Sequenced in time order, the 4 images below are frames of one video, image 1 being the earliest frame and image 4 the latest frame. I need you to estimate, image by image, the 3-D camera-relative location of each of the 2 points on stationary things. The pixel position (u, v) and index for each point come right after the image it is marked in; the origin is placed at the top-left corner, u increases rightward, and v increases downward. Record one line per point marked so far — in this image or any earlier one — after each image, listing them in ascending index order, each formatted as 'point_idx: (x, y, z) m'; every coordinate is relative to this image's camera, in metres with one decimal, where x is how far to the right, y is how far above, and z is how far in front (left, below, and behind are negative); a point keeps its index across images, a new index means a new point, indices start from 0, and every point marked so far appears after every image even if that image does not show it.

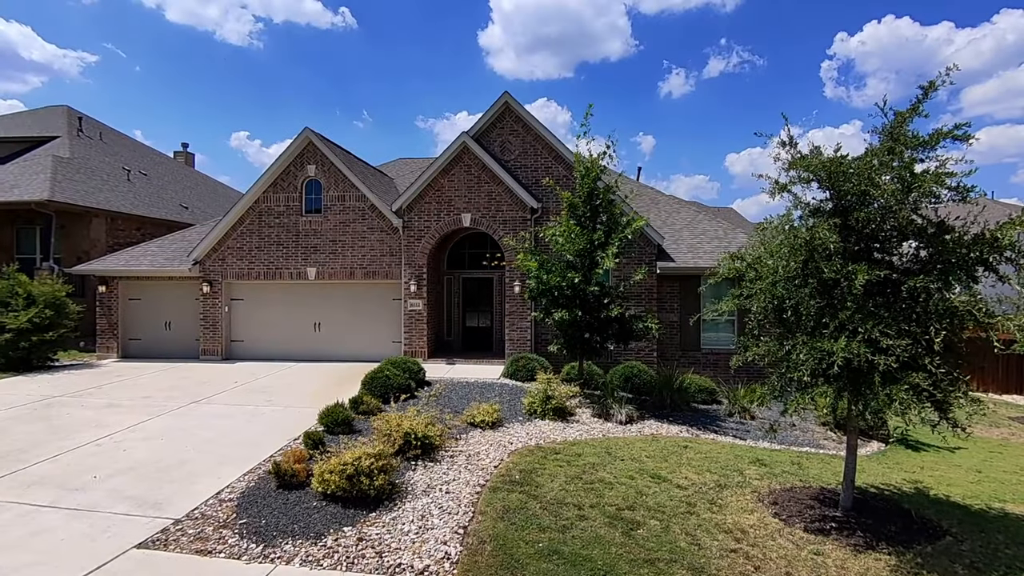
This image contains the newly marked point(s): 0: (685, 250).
0: (+4.5, +1.0, +13.8) m
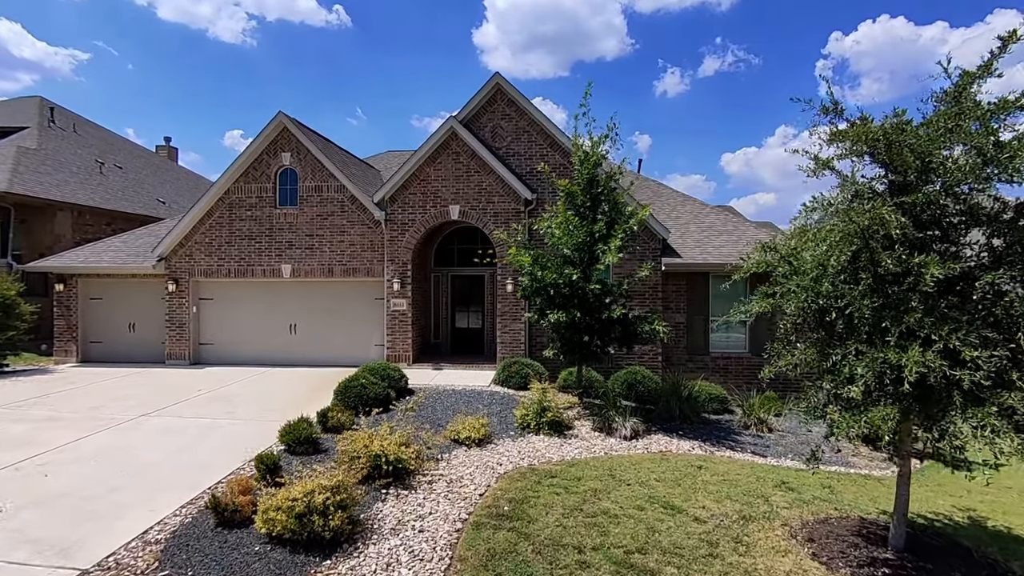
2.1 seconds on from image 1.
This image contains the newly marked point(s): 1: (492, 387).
0: (+4.3, +1.0, +12.7) m
1: (-0.4, -2.1, +11.2) m
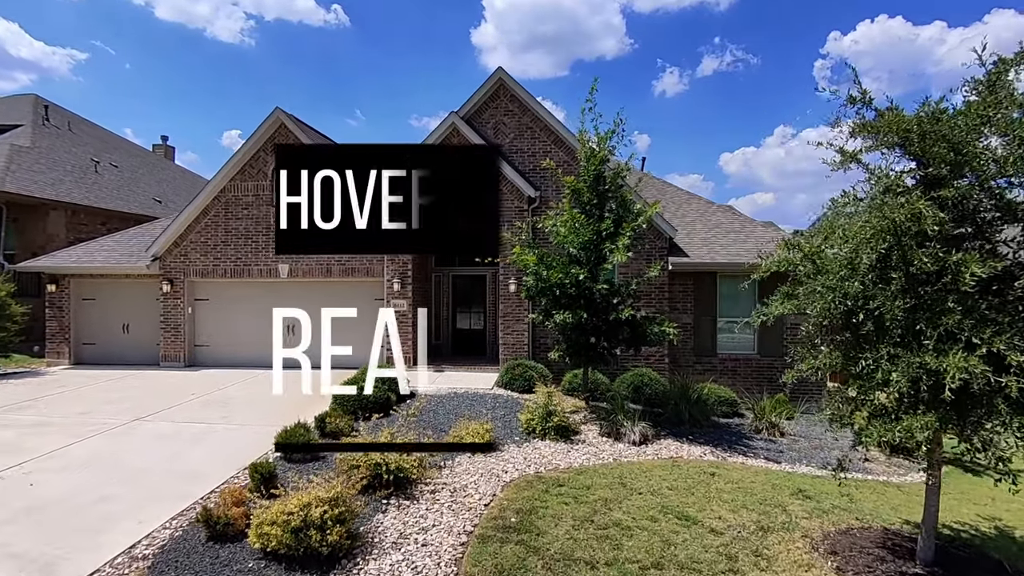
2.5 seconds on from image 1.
0: (+4.4, +1.0, +12.4) m
1: (-0.3, -2.1, +10.9) m
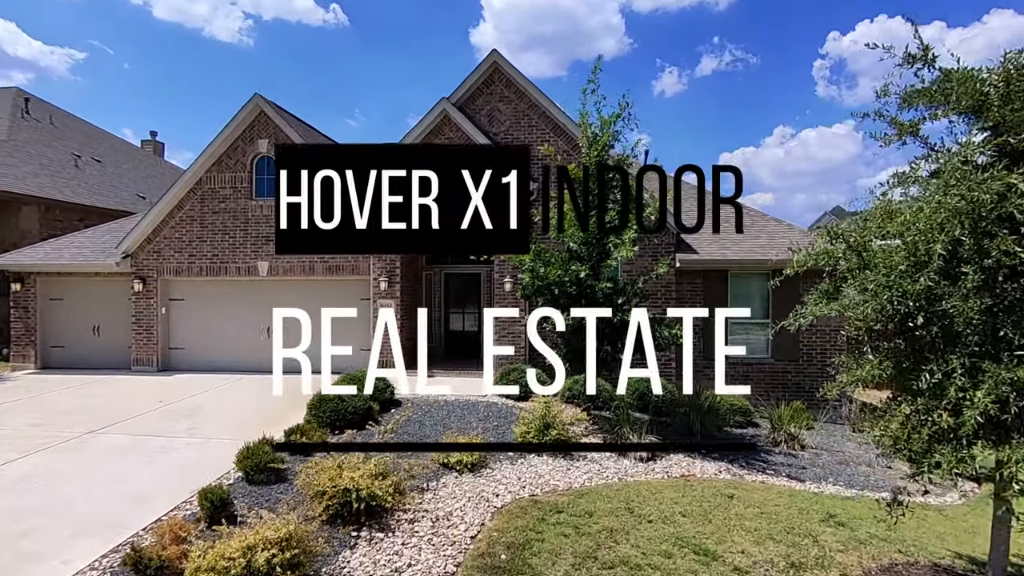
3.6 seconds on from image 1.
0: (+4.3, +1.0, +11.6) m
1: (-0.4, -2.1, +10.0) m
